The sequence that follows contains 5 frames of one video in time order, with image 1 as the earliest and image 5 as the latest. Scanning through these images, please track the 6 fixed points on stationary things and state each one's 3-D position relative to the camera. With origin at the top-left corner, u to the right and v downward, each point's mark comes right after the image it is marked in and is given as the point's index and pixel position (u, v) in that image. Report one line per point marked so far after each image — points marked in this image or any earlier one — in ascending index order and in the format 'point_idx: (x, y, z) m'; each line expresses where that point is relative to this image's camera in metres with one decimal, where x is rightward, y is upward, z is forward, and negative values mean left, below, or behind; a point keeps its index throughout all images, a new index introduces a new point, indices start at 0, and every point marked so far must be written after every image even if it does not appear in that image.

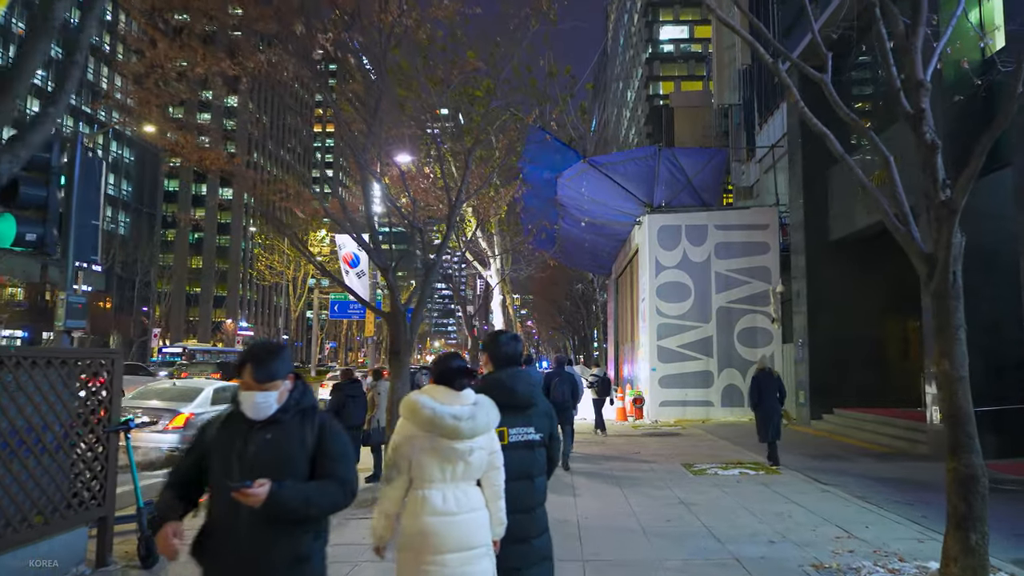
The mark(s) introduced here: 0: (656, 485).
0: (+1.8, -2.4, +9.3) m
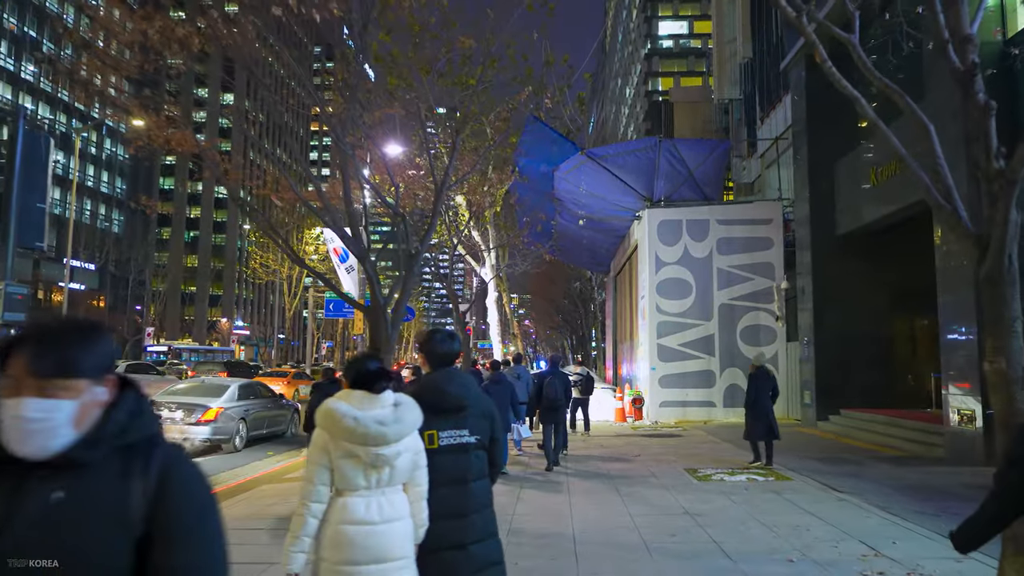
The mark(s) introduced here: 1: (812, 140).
0: (+1.7, -2.3, +8.6) m
1: (+7.2, +3.6, +18.0) m
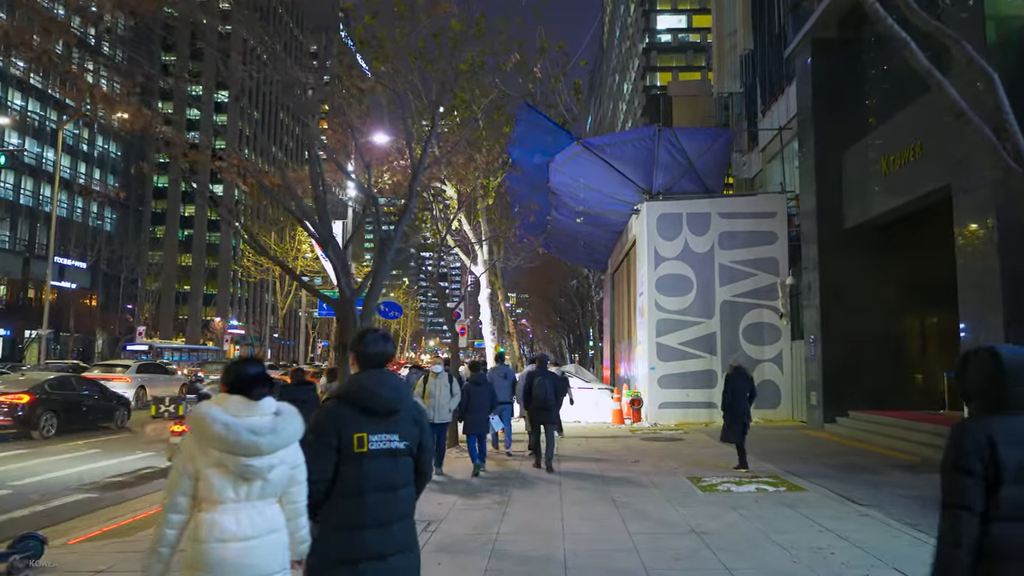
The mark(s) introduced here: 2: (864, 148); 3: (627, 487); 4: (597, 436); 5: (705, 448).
0: (+1.5, -2.3, +7.8) m
1: (+7.0, +3.7, +17.2) m
2: (+7.5, +3.0, +15.9) m
3: (+1.5, -2.5, +9.4) m
4: (+1.9, -3.3, +16.7) m
5: (+3.7, -3.1, +14.5) m
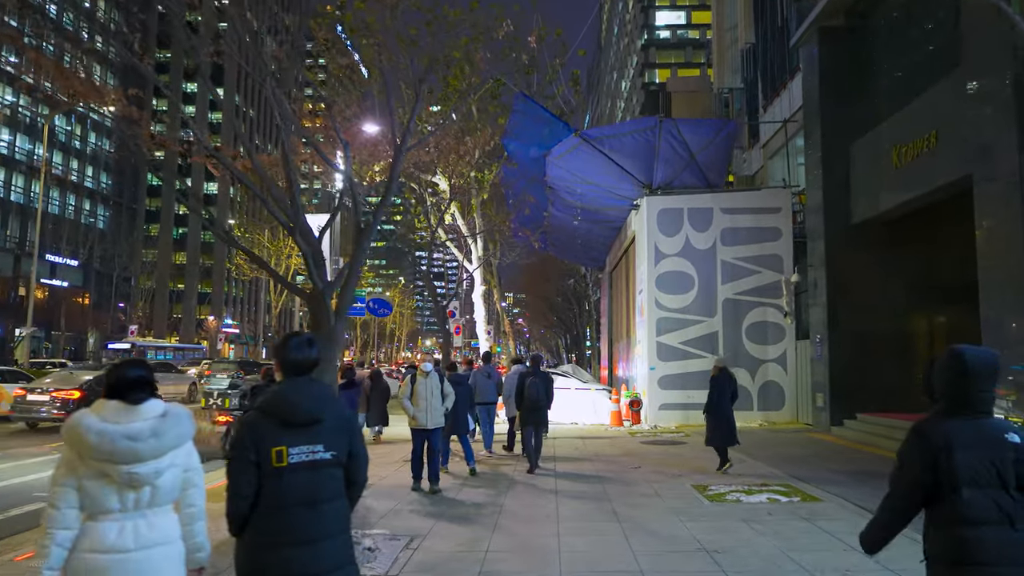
0: (+1.5, -2.2, +7.2) m
1: (+6.9, +3.8, +16.6) m
2: (+7.4, +3.0, +15.3) m
3: (+1.4, -2.4, +8.8) m
4: (+1.8, -3.2, +16.1) m
5: (+3.6, -3.0, +13.9) m
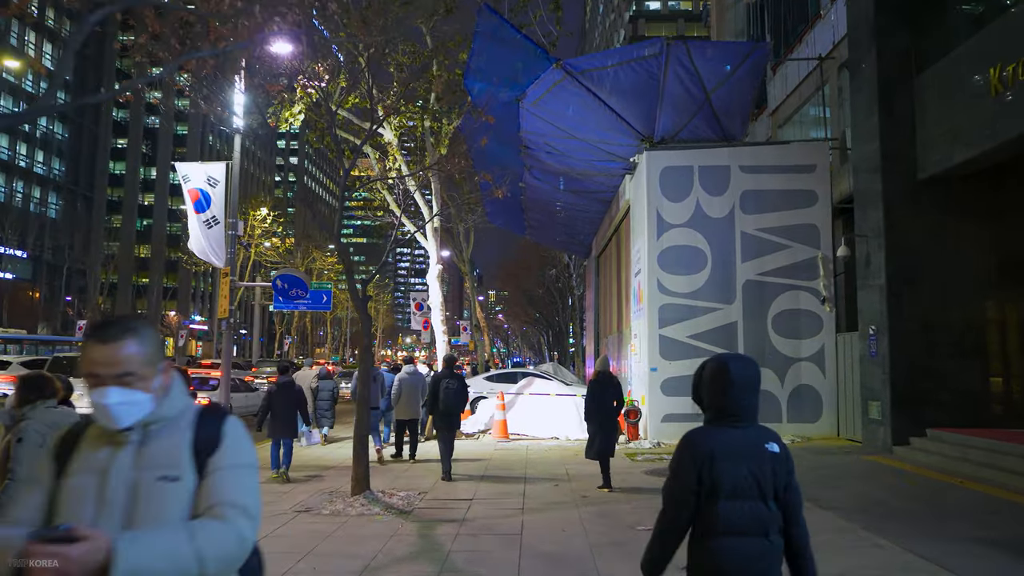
0: (+1.0, -1.8, +3.3) m
1: (+6.2, +4.2, +12.8) m
2: (+6.7, +3.4, +11.5) m
3: (+0.9, -2.0, +4.9) m
4: (+1.2, -2.8, +12.2) m
5: (+3.0, -2.6, +10.1) m
